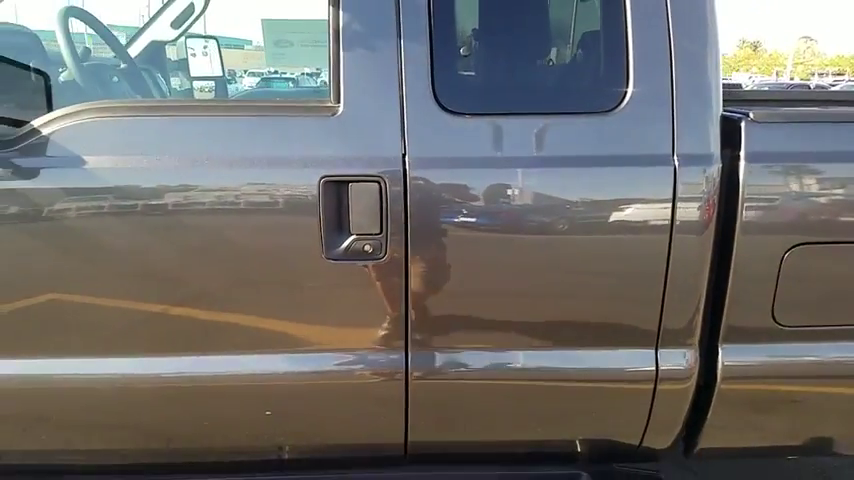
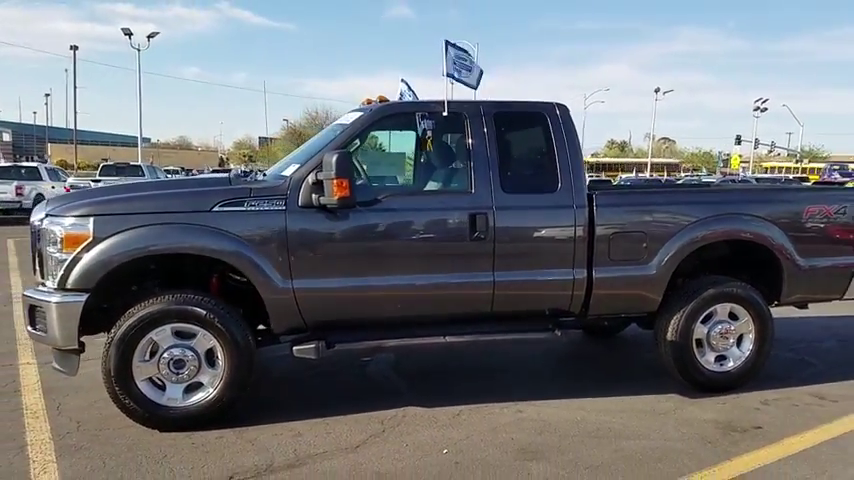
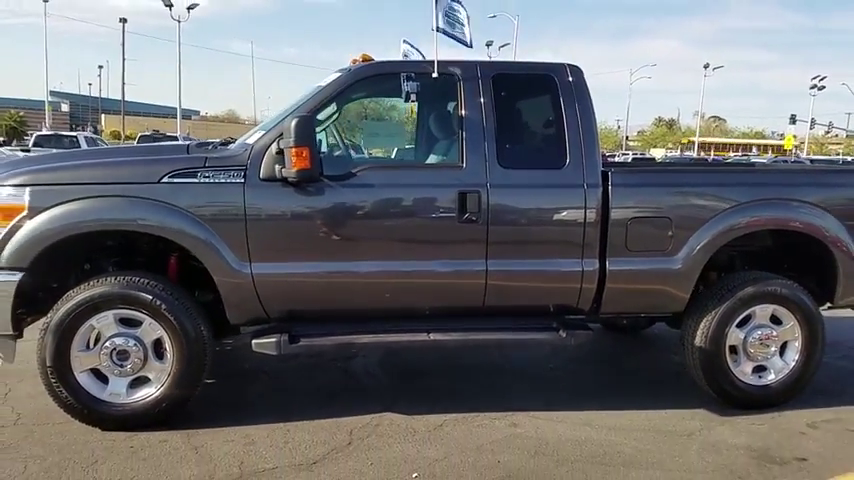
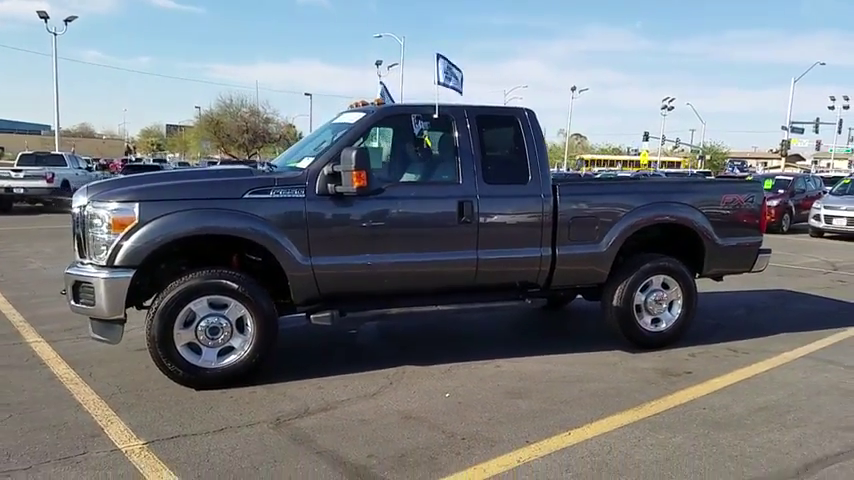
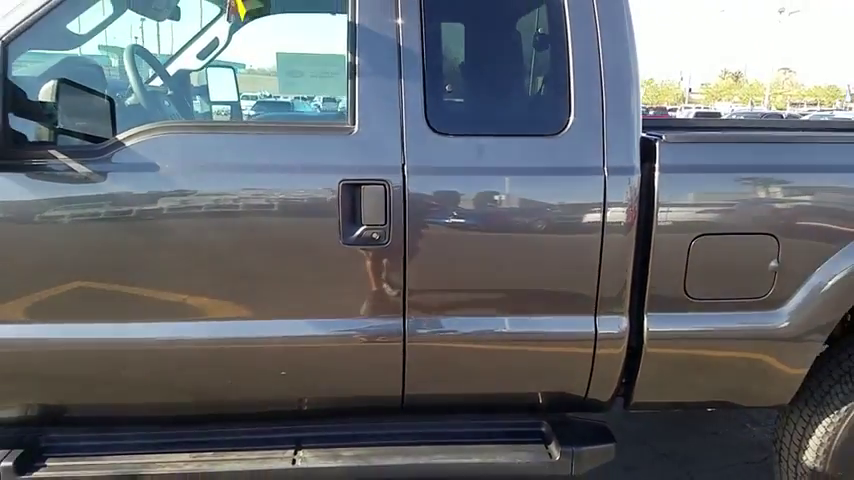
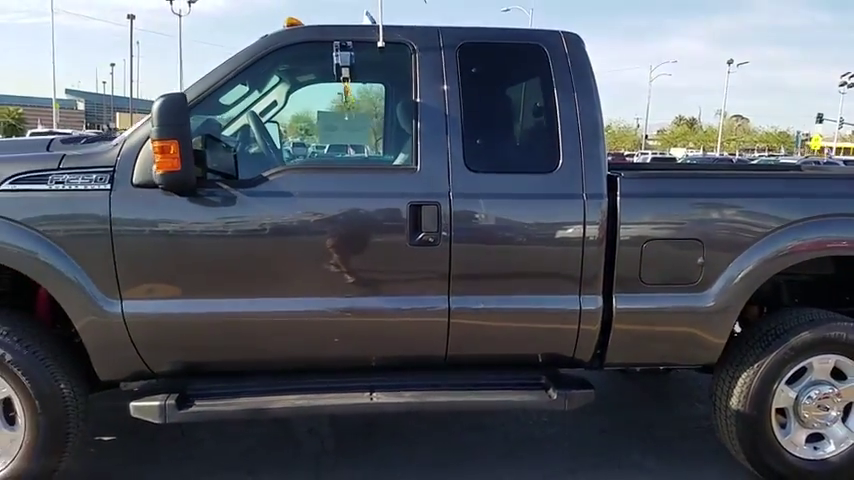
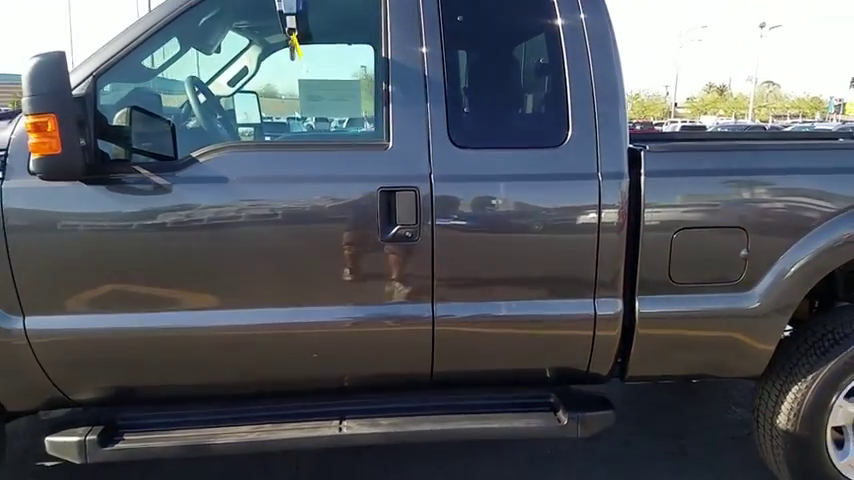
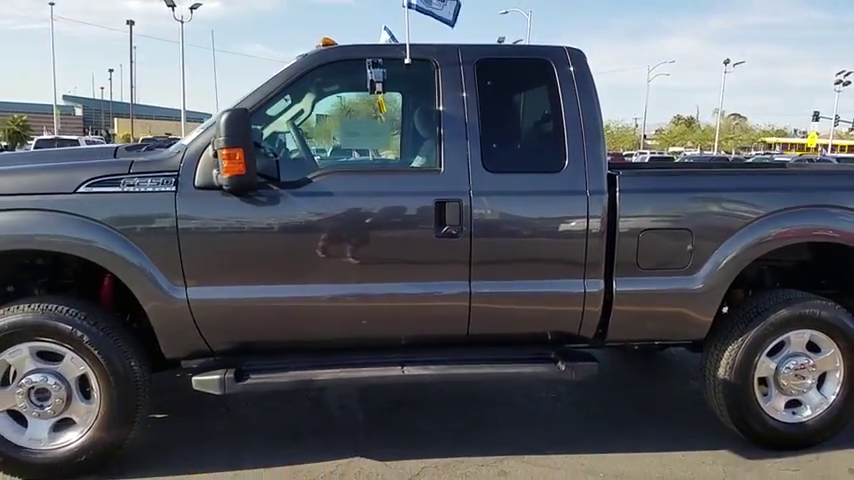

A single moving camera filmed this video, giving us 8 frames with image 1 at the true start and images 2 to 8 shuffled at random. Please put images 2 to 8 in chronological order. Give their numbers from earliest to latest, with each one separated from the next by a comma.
5, 7, 6, 8, 3, 2, 4
